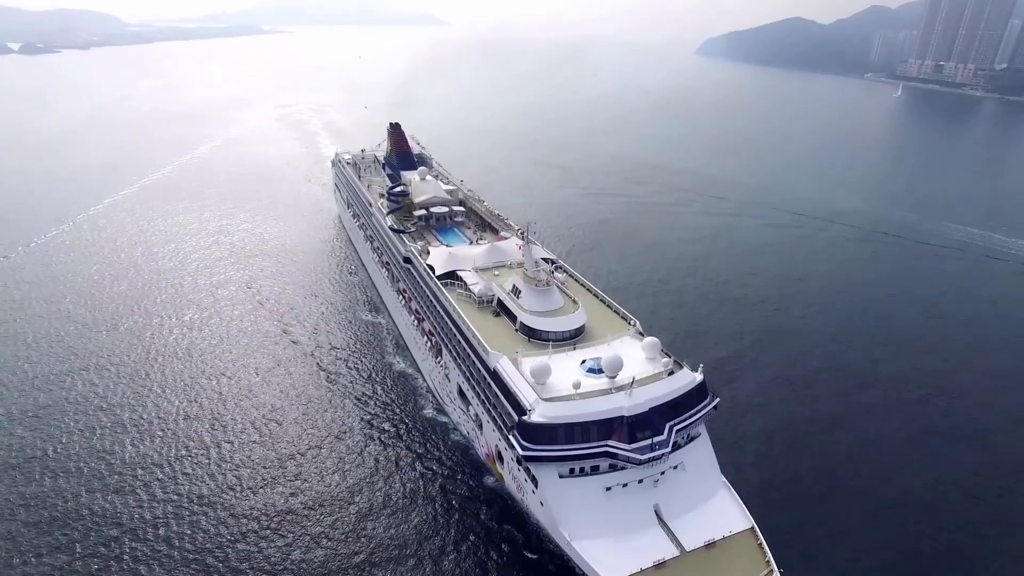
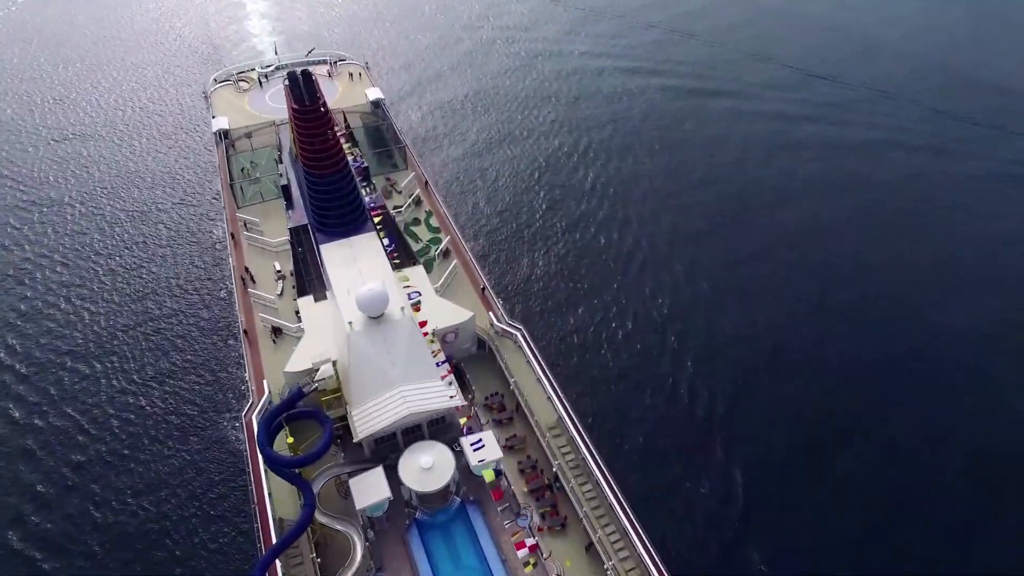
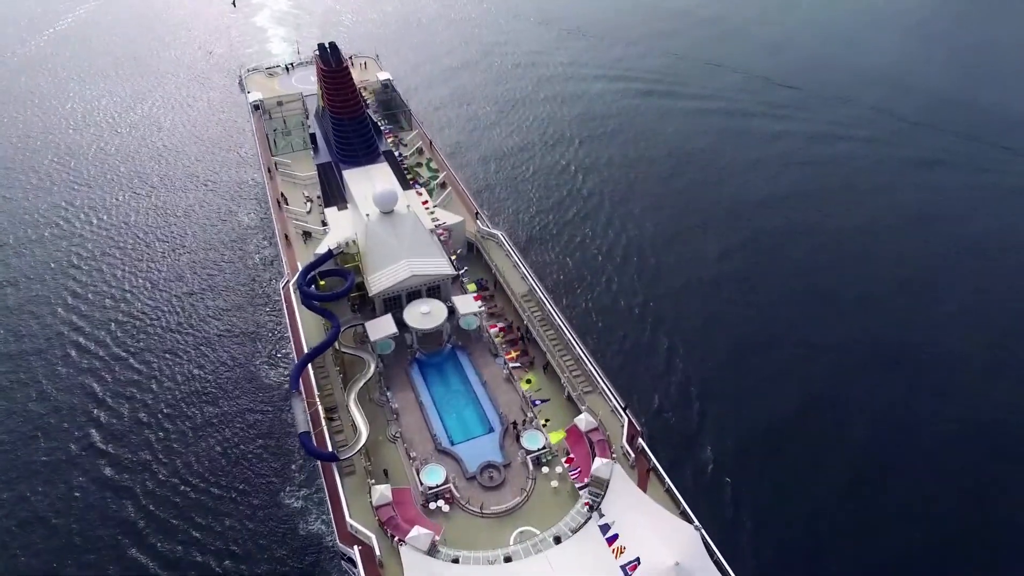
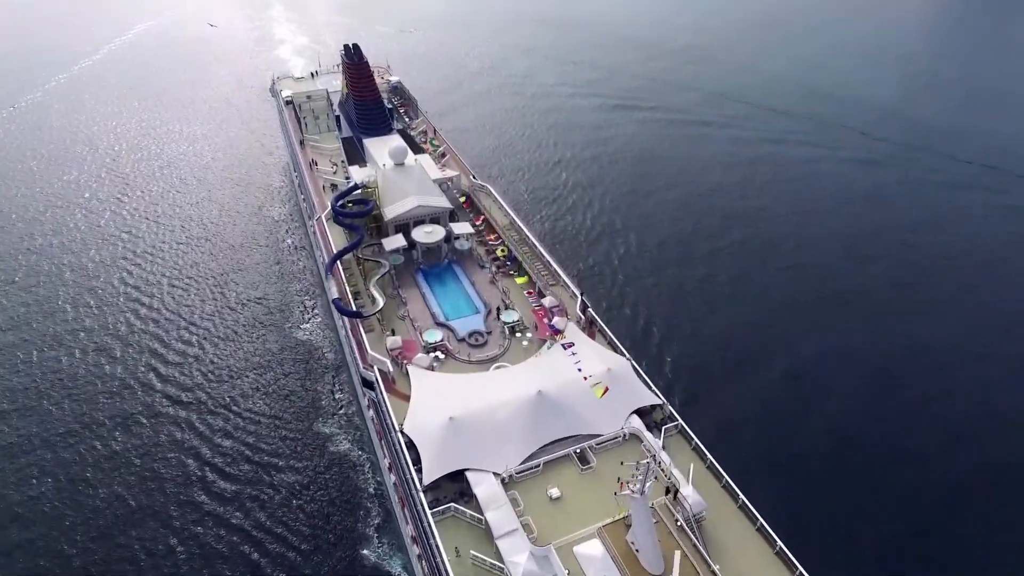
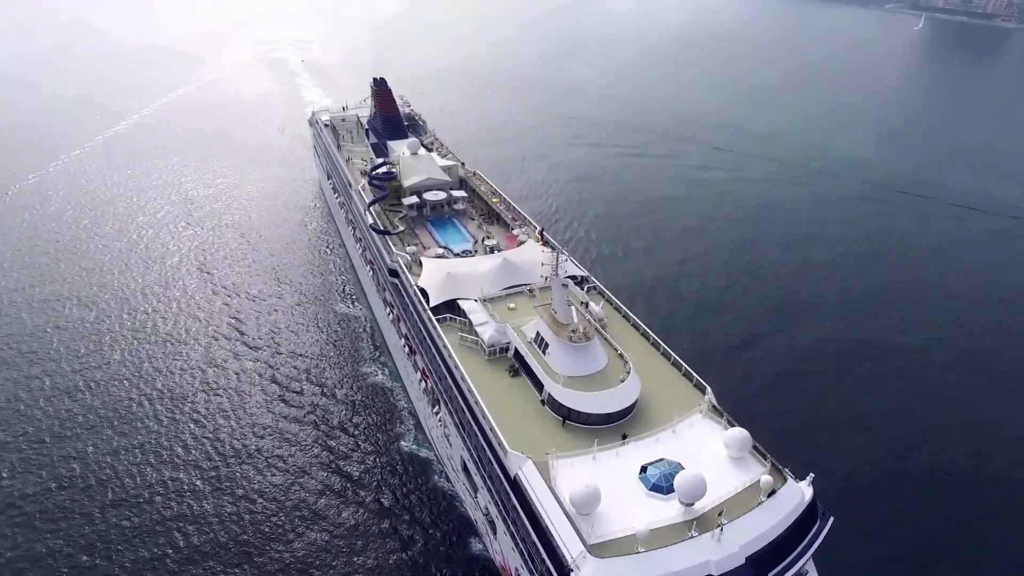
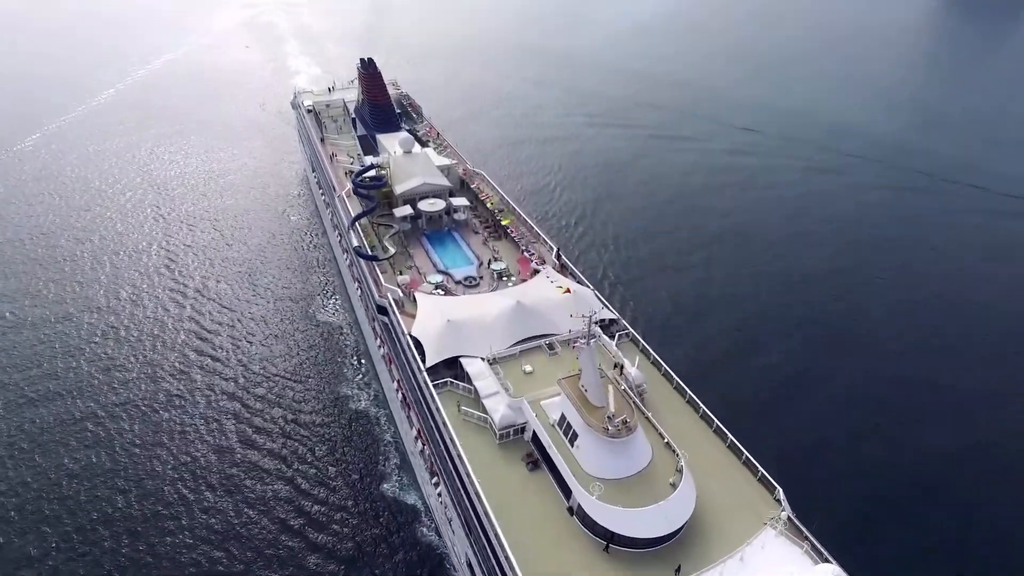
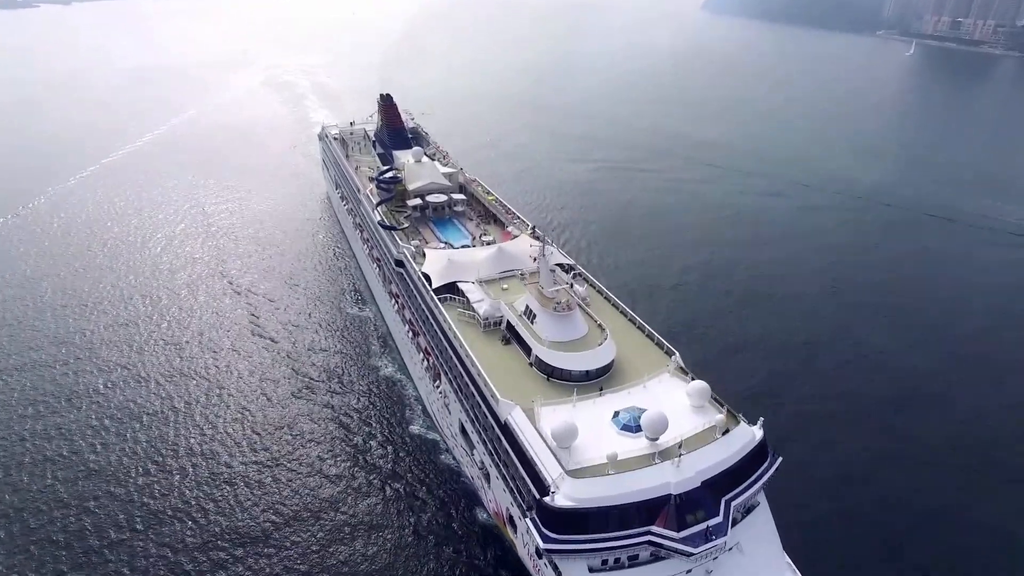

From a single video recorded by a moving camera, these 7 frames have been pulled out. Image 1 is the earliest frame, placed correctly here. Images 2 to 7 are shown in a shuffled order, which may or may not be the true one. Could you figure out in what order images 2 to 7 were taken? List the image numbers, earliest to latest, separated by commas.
7, 5, 6, 4, 3, 2
